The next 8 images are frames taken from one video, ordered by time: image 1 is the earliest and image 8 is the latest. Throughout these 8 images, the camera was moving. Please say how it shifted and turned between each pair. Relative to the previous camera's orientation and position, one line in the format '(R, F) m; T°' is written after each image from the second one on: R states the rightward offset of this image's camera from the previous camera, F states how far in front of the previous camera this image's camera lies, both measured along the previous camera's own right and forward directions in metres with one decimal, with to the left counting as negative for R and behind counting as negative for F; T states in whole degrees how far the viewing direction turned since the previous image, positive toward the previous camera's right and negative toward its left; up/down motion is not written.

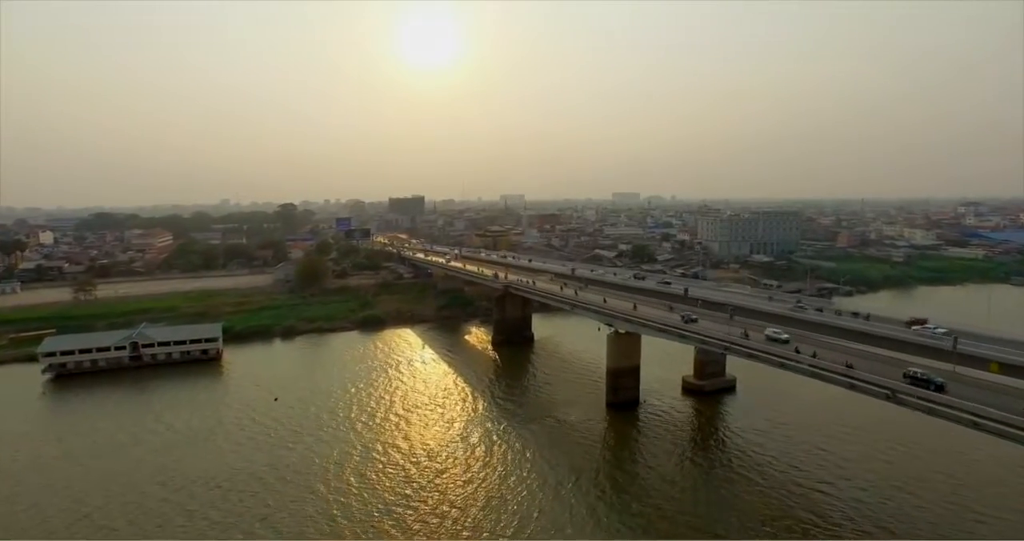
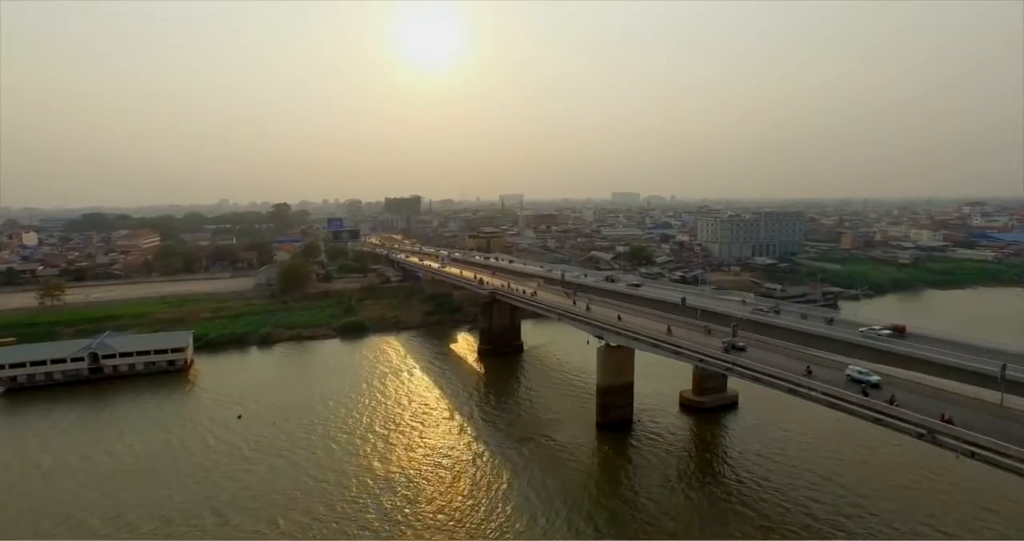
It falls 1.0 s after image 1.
(+0.4, +1.1) m; 0°
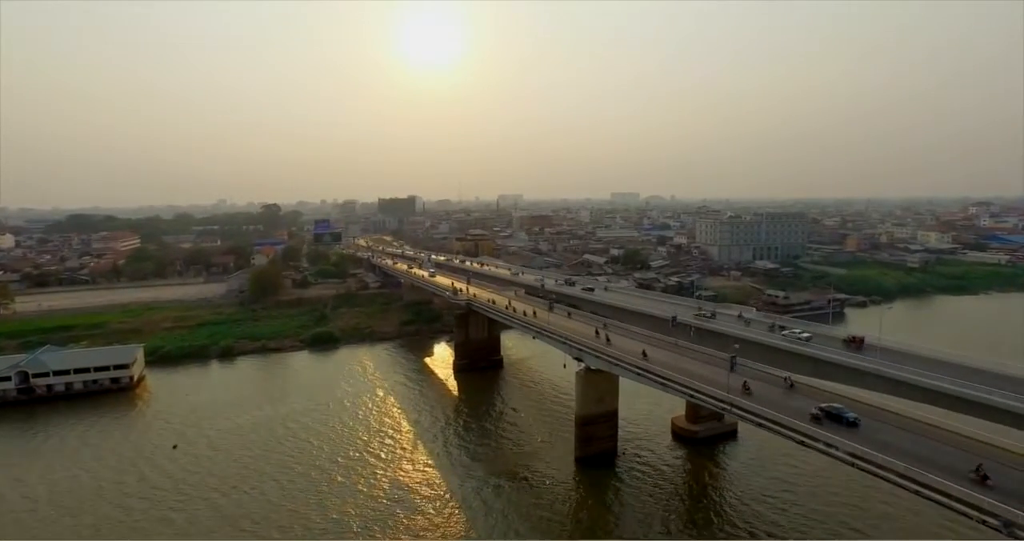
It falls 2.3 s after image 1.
(+0.6, +1.5) m; 0°
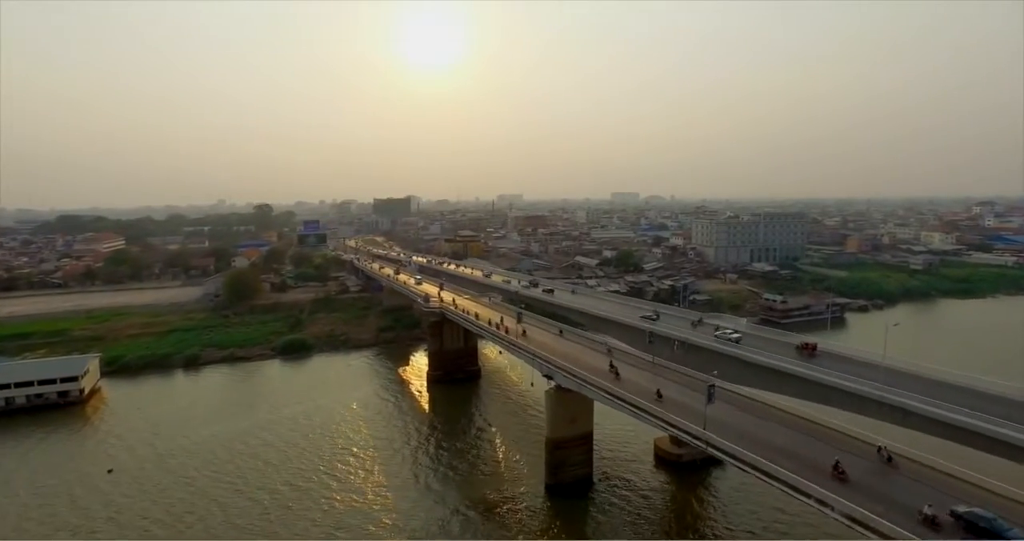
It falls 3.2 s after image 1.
(+0.6, +1.0) m; 0°
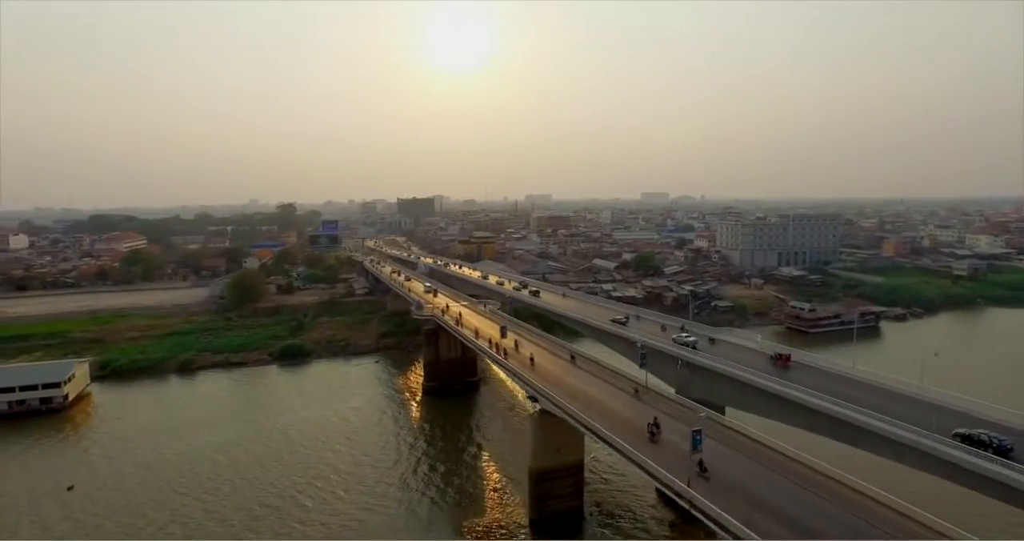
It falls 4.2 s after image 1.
(+0.7, +1.0) m; -3°
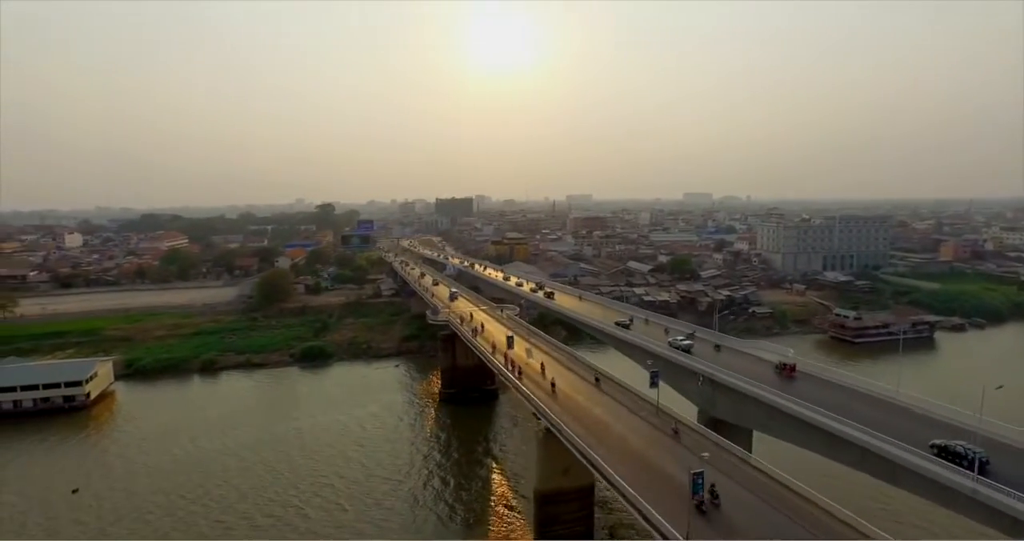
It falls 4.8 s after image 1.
(+0.5, +0.6) m; -4°
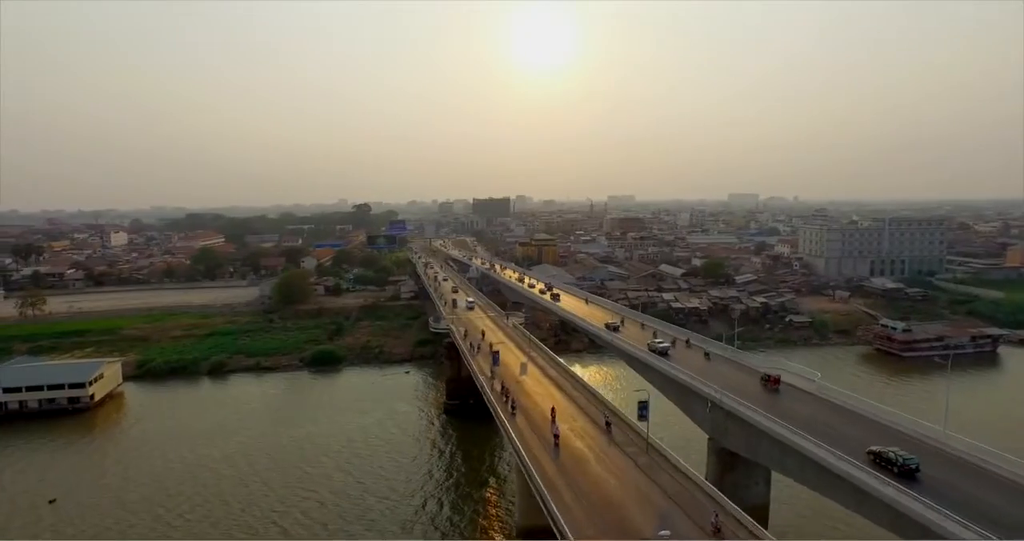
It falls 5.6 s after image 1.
(+0.7, +0.9) m; -4°
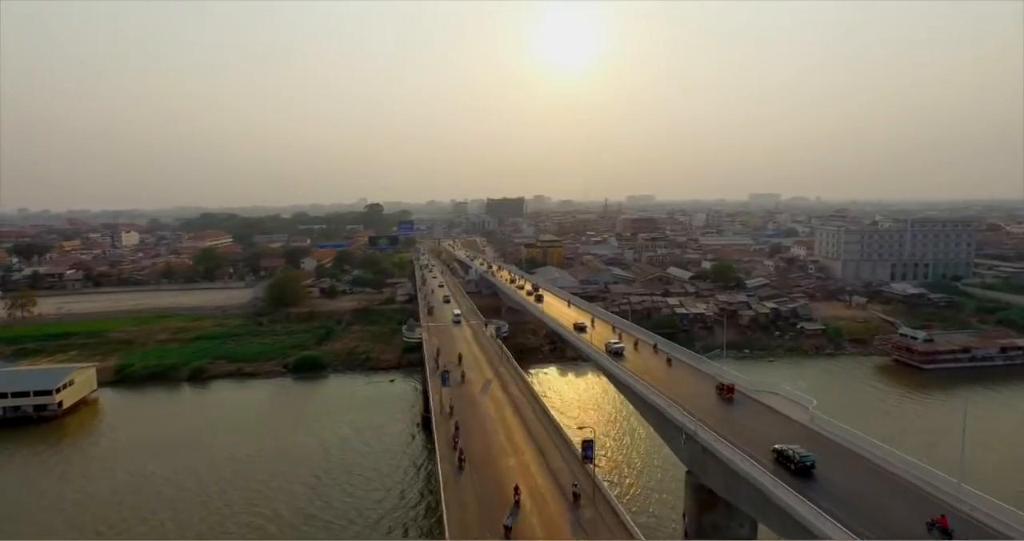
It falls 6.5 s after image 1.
(+0.8, +0.9) m; -2°
